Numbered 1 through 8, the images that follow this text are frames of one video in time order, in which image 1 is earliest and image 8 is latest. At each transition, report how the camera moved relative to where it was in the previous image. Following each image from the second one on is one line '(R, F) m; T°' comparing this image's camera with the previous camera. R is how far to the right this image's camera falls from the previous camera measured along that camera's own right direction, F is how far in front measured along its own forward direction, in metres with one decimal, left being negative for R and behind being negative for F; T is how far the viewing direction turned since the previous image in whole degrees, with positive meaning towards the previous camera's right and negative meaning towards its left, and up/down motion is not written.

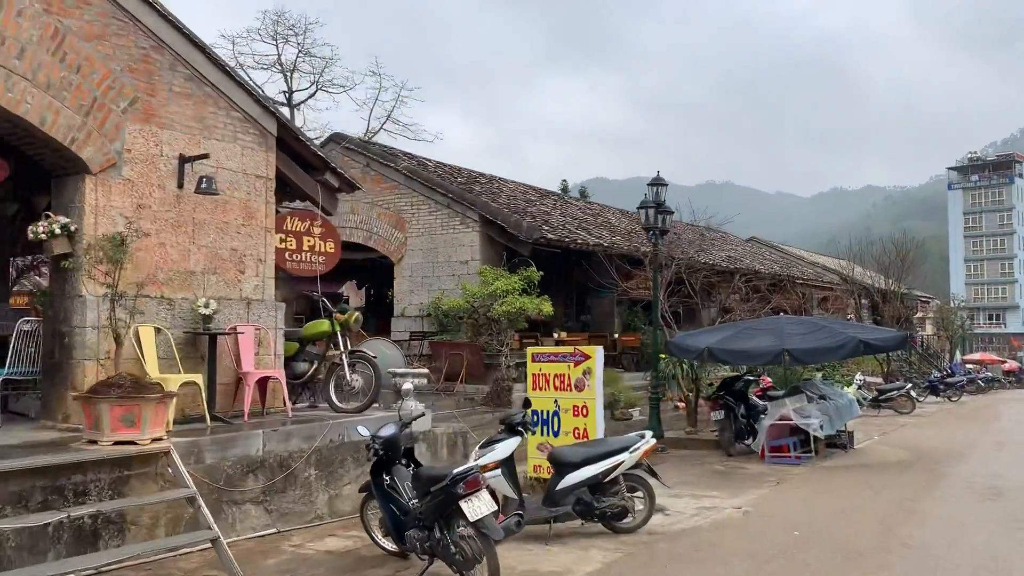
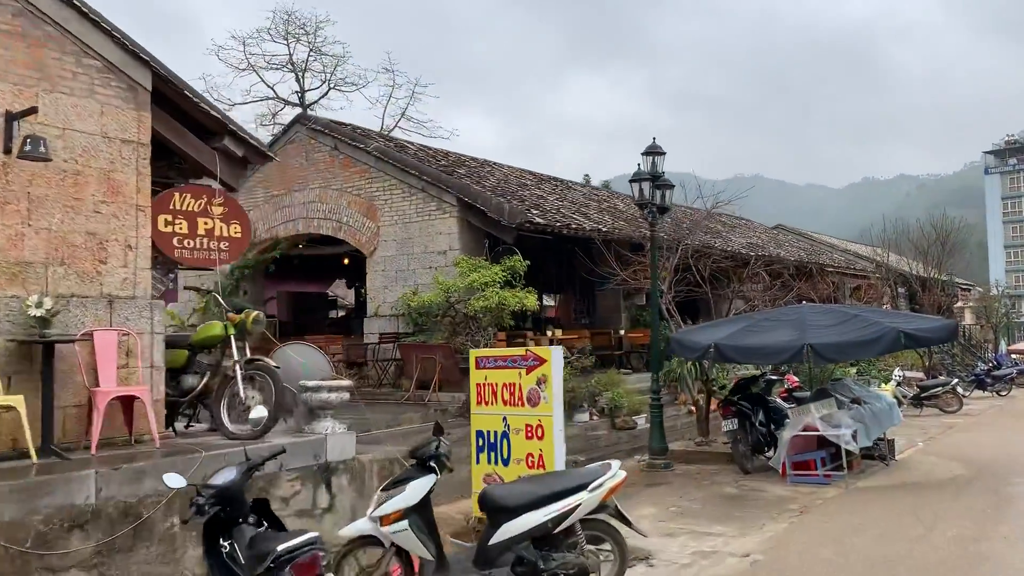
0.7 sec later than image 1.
(+0.6, +1.6) m; -2°
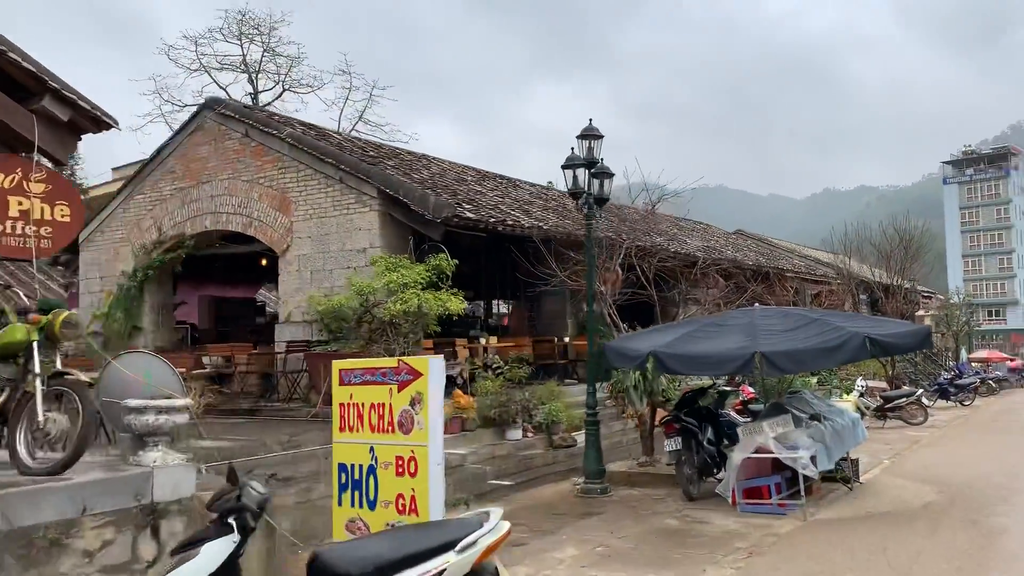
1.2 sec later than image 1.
(+0.5, +1.1) m; +2°
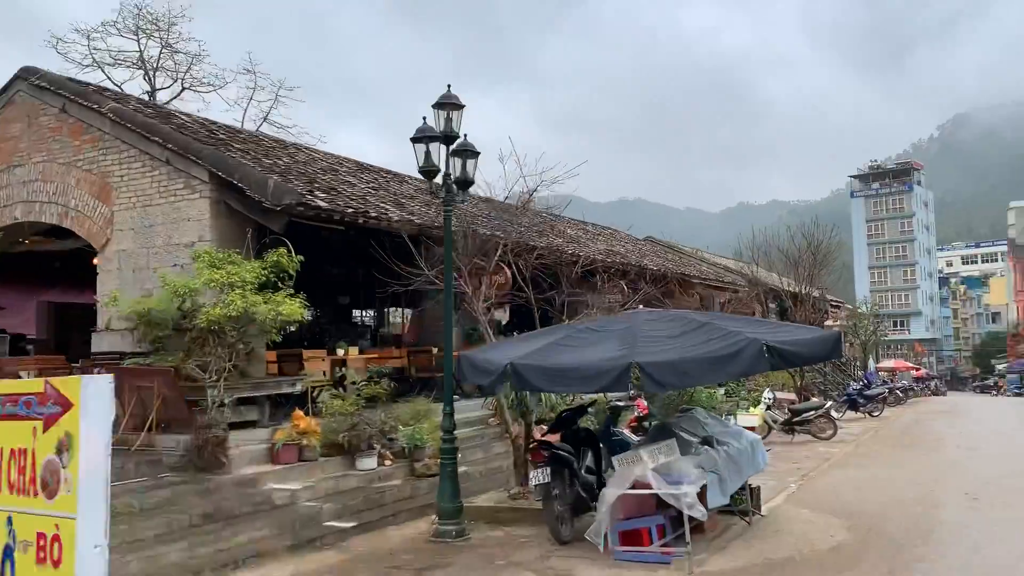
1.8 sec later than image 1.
(+0.6, +1.4) m; +5°
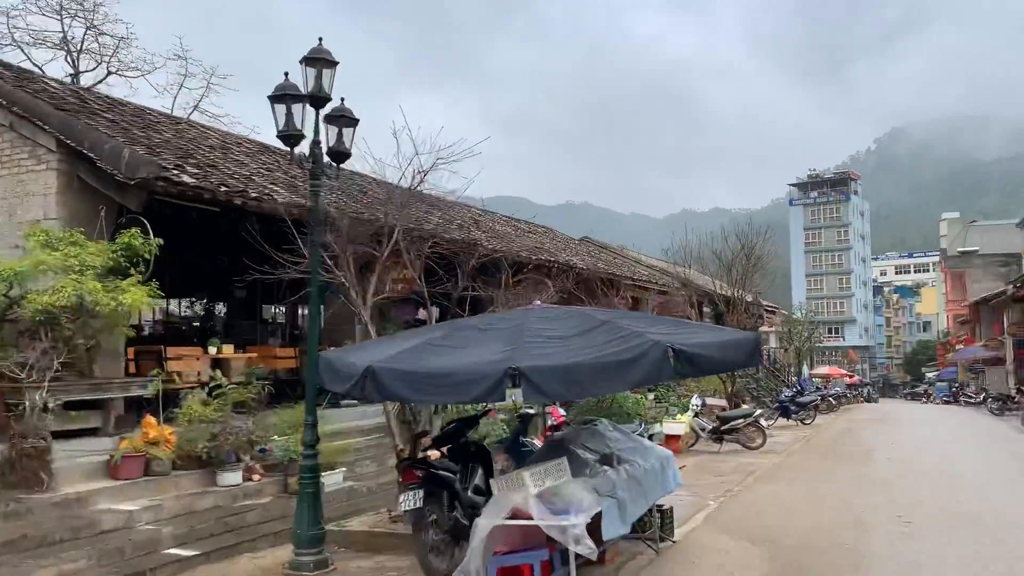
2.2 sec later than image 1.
(+0.5, +0.9) m; +4°
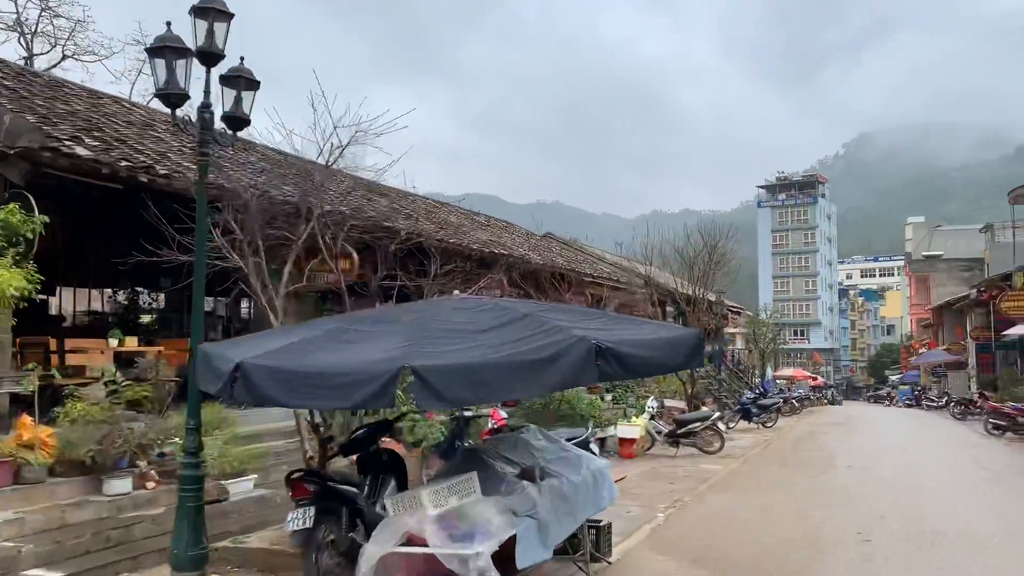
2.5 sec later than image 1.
(+0.3, +0.7) m; +2°
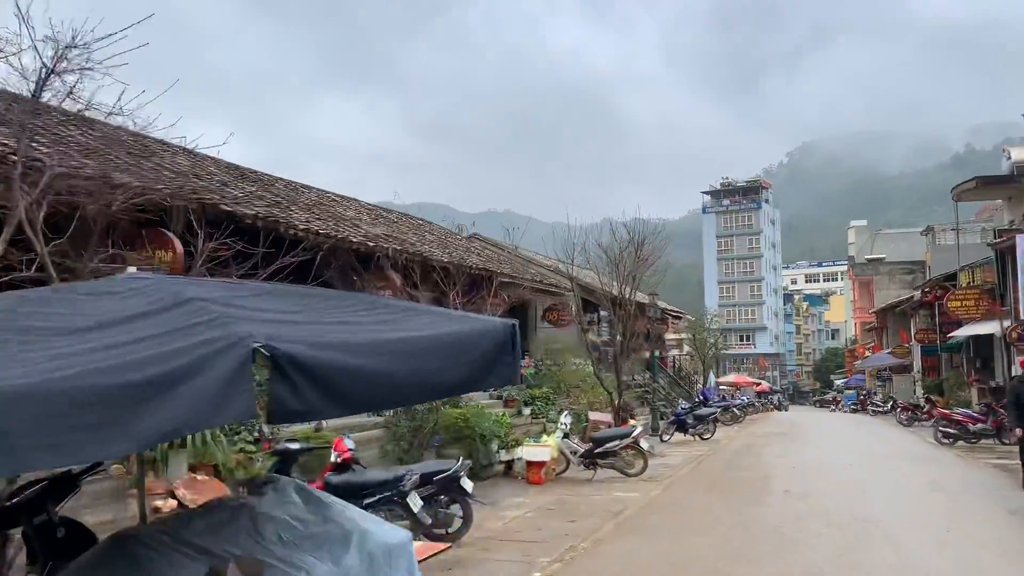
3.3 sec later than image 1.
(+0.8, +1.9) m; +3°
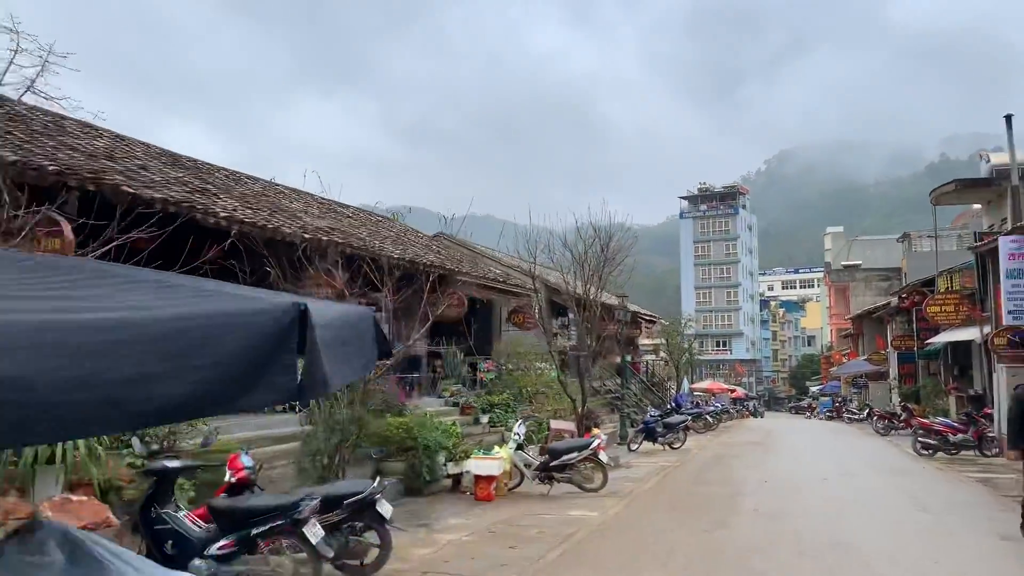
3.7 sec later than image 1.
(+0.4, +1.0) m; +1°
